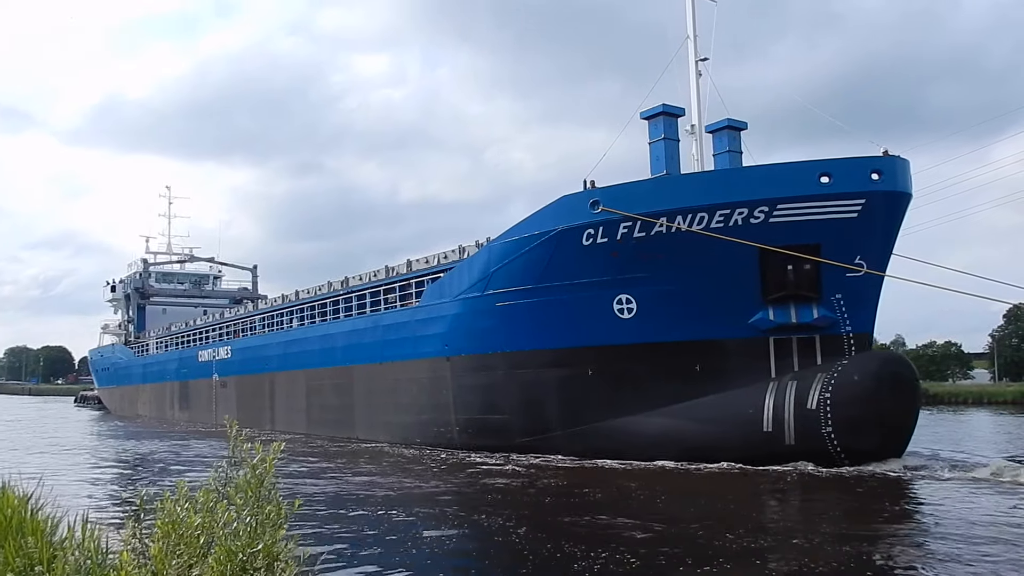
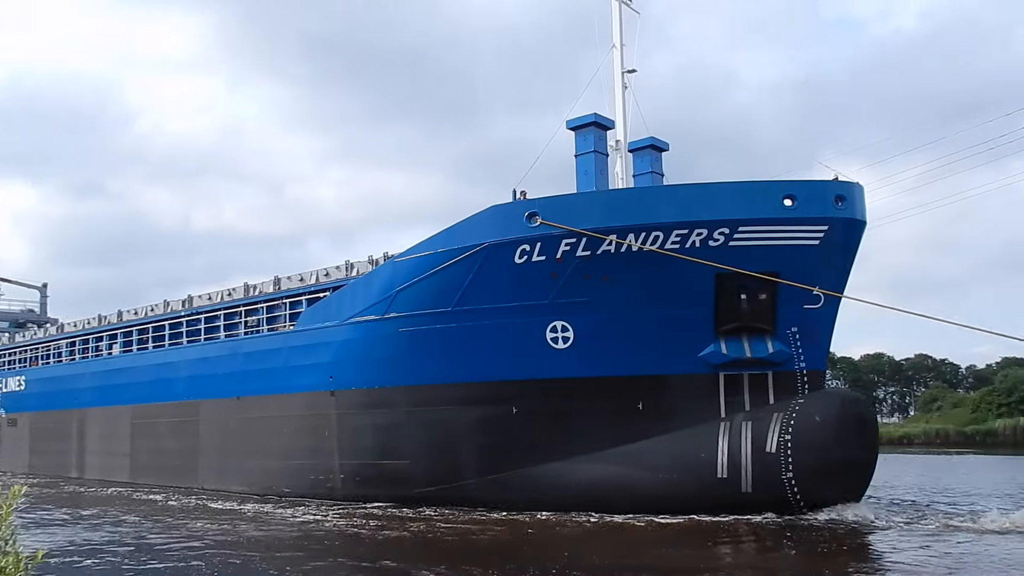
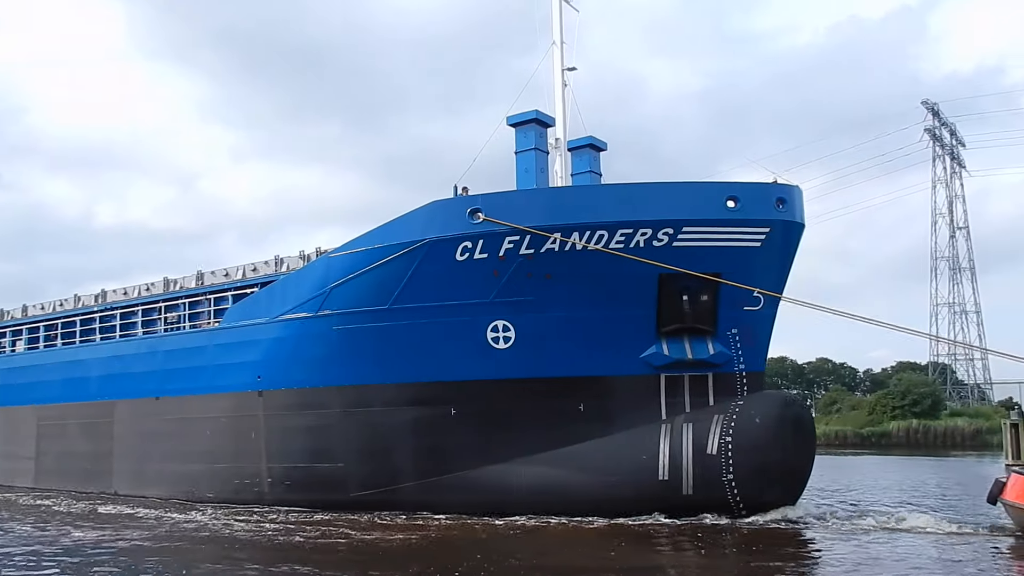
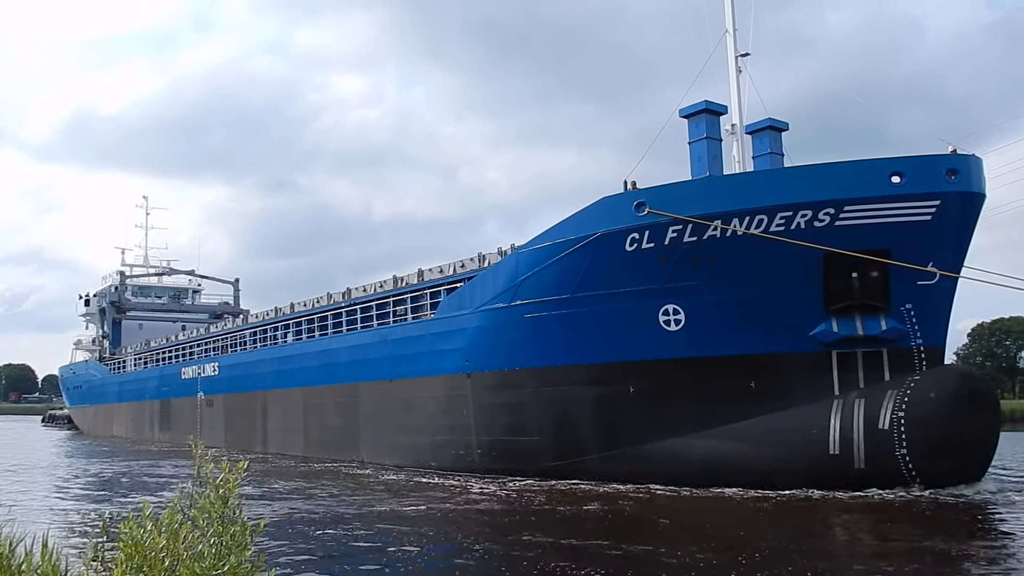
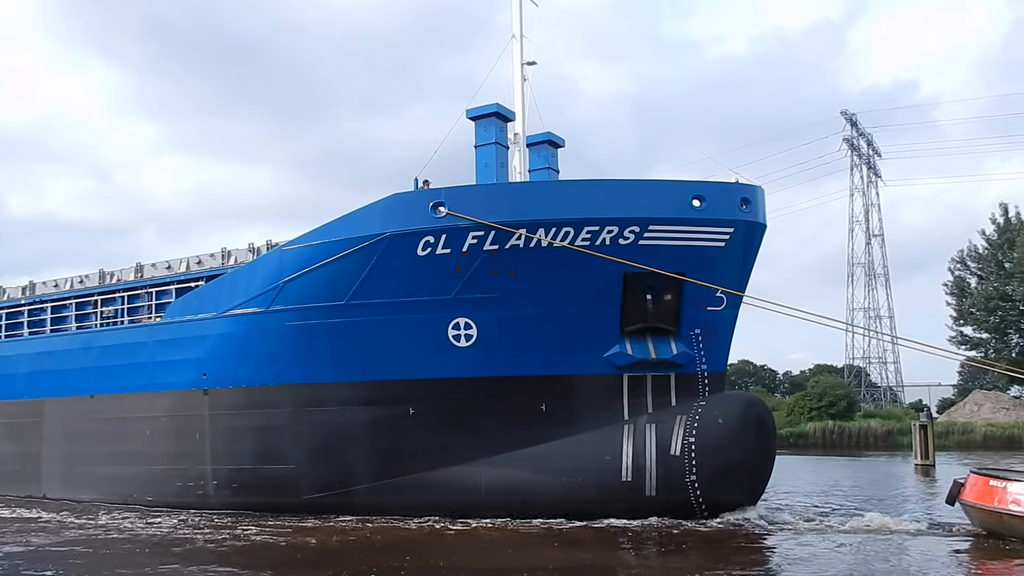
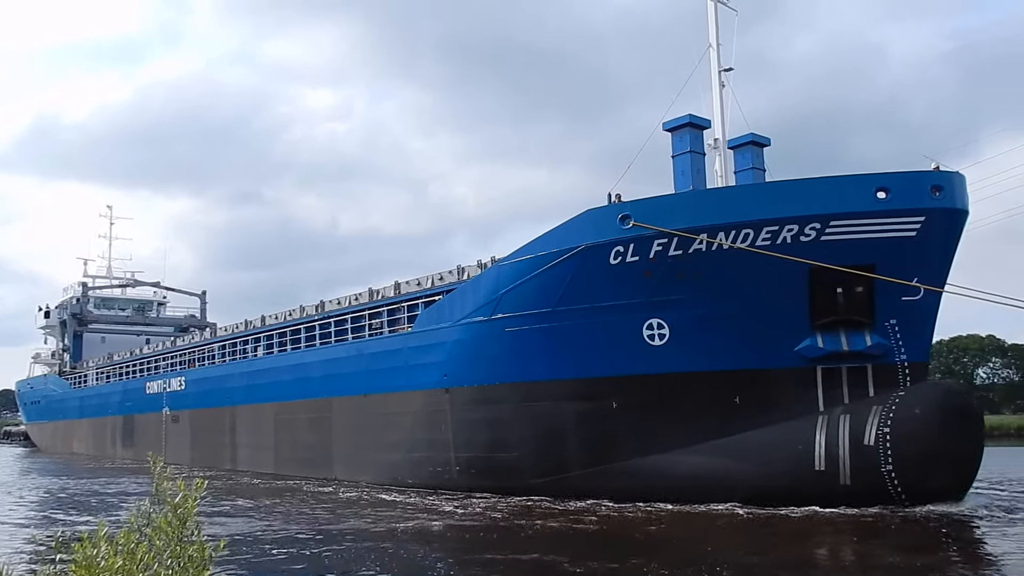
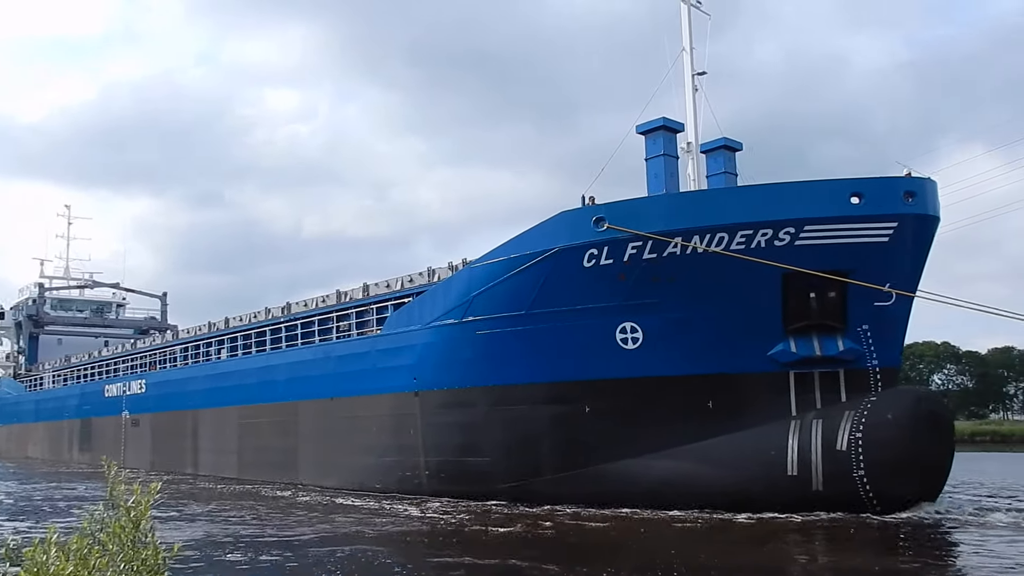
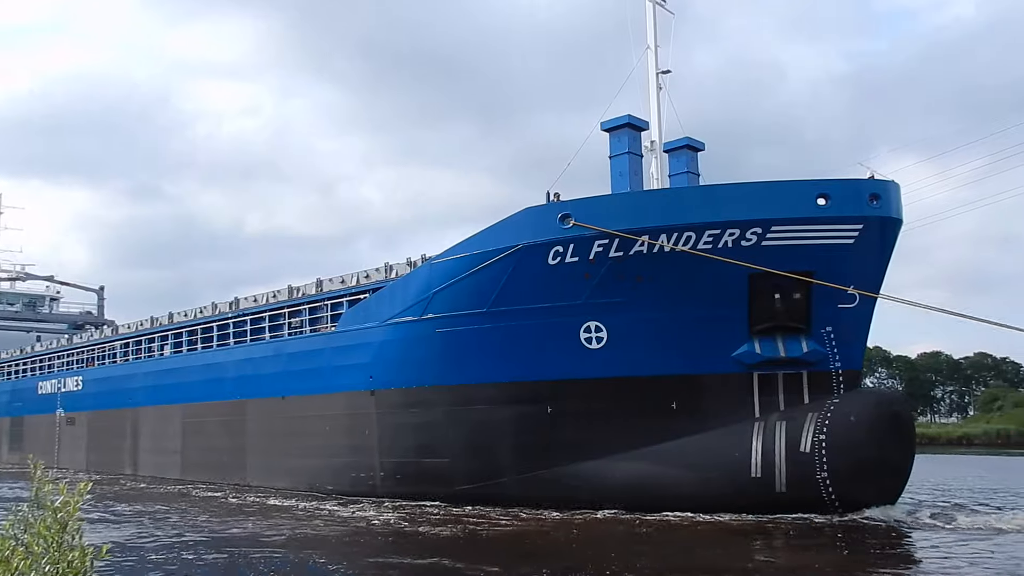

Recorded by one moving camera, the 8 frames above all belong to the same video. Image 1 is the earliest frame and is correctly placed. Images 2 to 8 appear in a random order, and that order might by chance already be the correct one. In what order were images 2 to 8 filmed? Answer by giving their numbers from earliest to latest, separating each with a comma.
4, 6, 7, 8, 2, 3, 5
